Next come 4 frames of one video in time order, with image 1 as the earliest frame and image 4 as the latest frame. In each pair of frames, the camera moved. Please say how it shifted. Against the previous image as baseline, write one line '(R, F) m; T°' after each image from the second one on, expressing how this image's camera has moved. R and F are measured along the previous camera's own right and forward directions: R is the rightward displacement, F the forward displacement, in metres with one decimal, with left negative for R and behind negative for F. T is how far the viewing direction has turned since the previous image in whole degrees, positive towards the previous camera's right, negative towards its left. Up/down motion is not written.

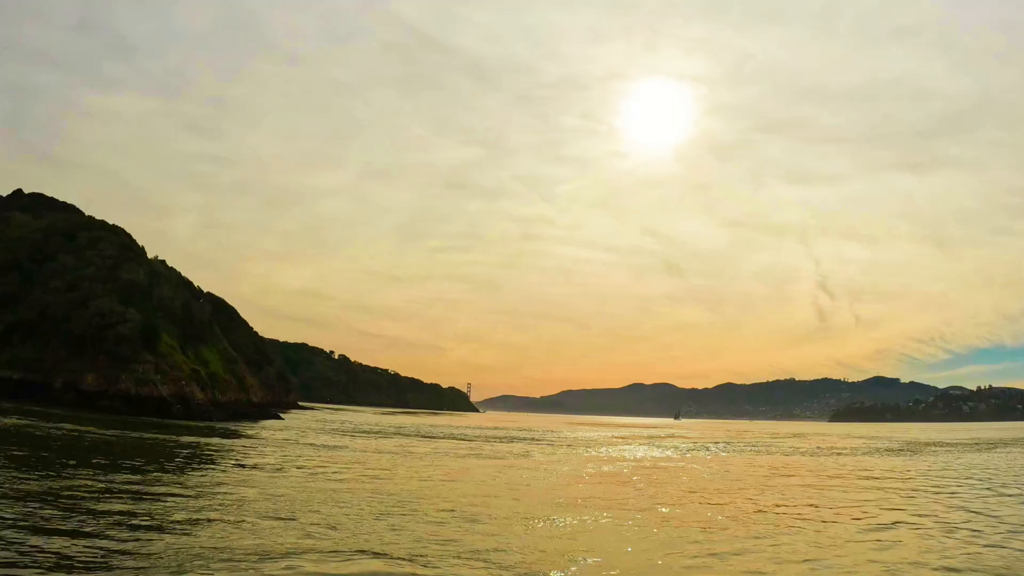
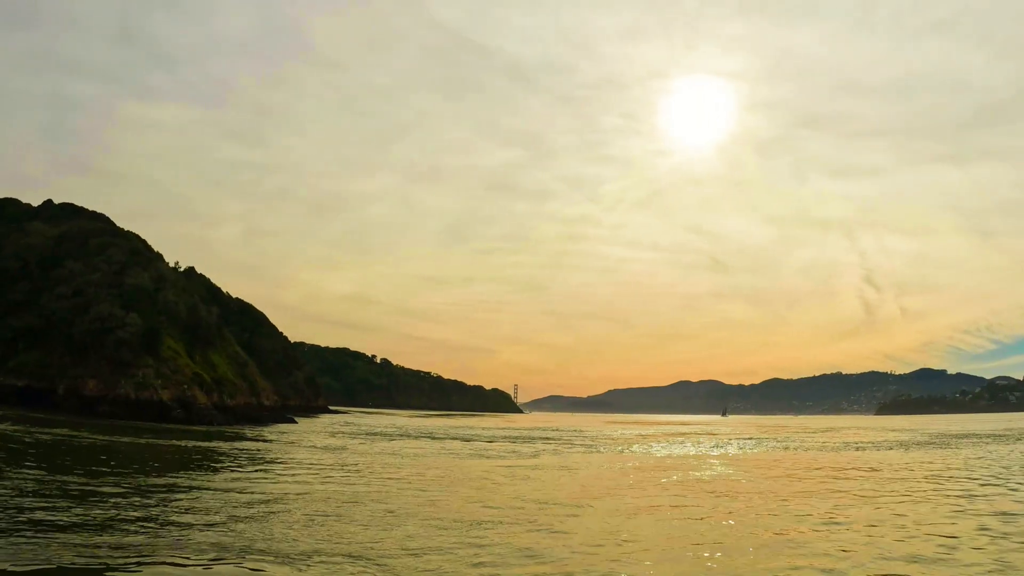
(+0.8, +0.8) m; -3°
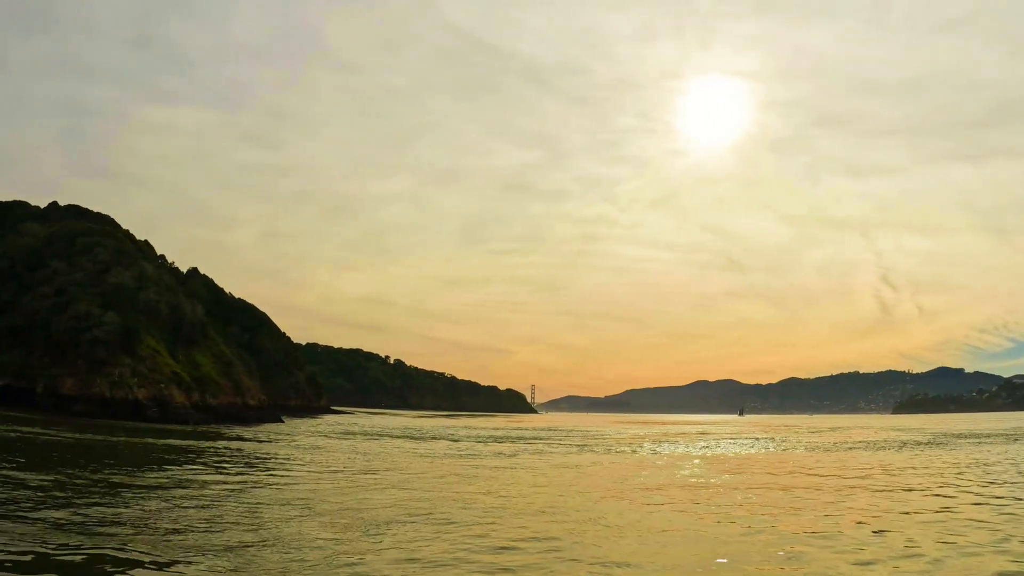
(+0.9, +0.3) m; -1°
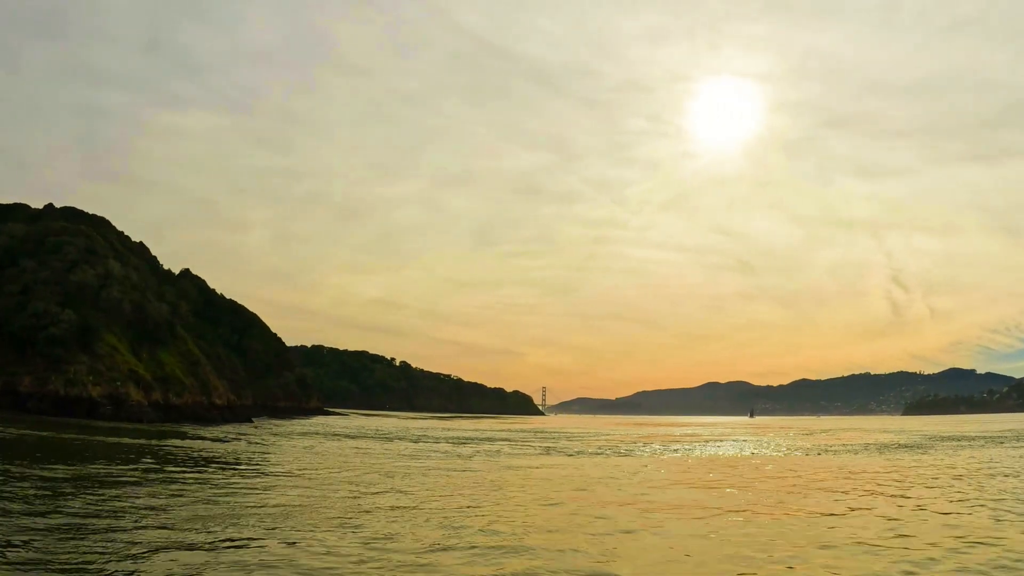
(+1.5, 0.0) m; 0°
